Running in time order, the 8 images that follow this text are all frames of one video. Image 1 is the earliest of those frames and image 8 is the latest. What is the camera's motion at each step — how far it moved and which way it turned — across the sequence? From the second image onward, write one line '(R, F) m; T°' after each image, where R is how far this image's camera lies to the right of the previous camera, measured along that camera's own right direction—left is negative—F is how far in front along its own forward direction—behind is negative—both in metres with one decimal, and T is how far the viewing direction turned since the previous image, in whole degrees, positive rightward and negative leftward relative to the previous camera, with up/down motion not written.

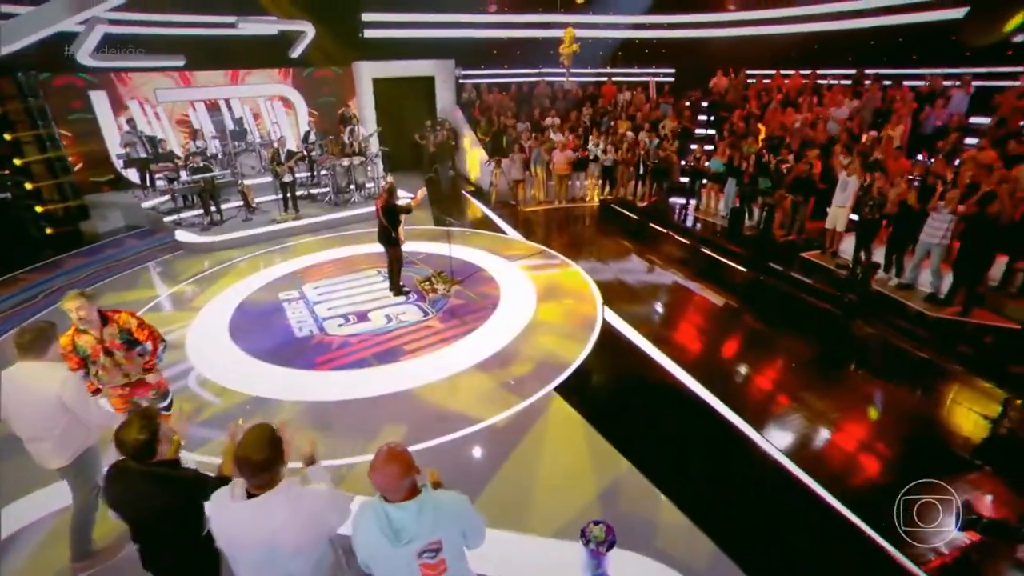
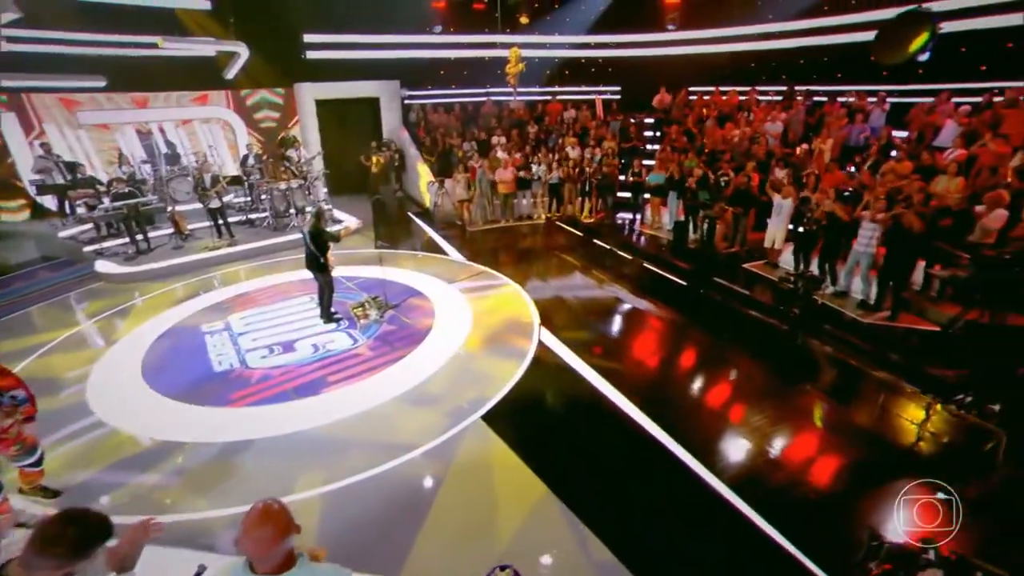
(+0.3, +0.1) m; +4°
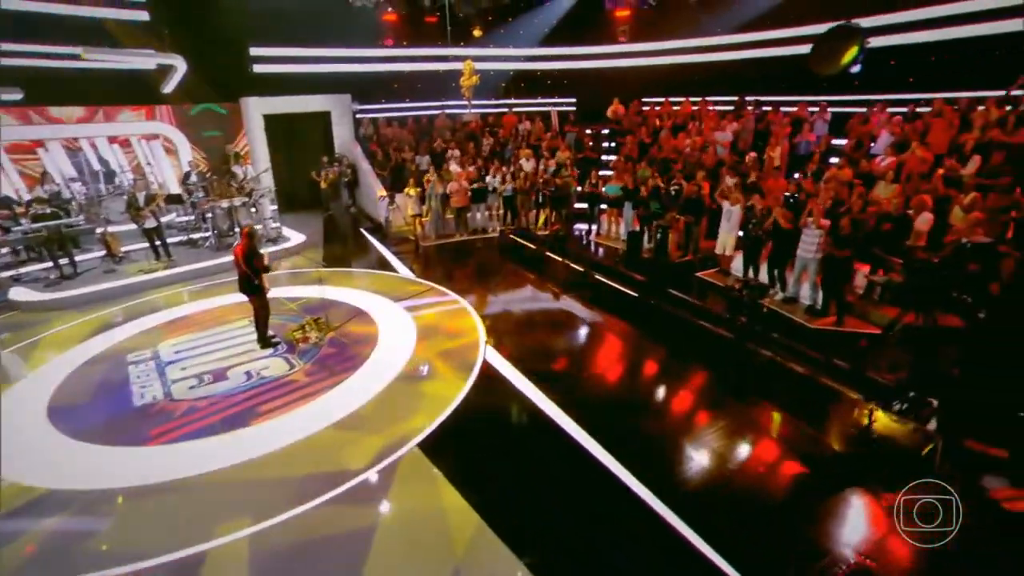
(+0.3, +0.1) m; +3°
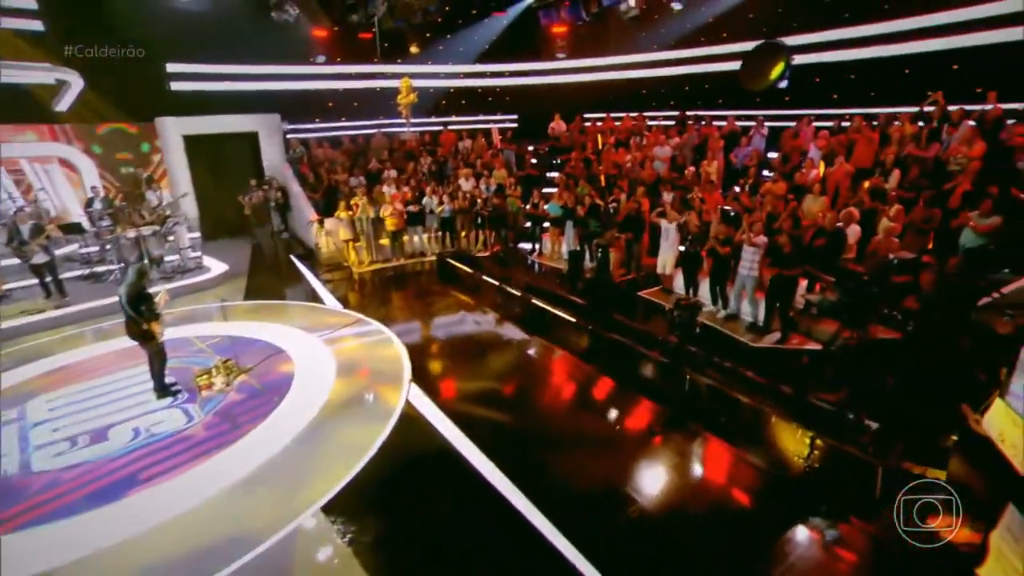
(+0.3, +0.3) m; +4°
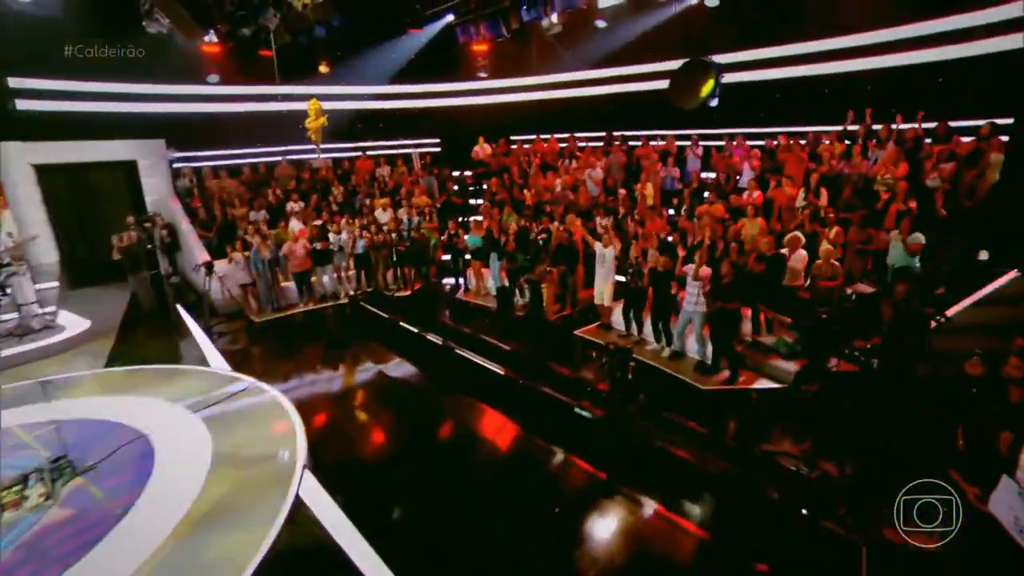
(+0.3, +0.9) m; +6°
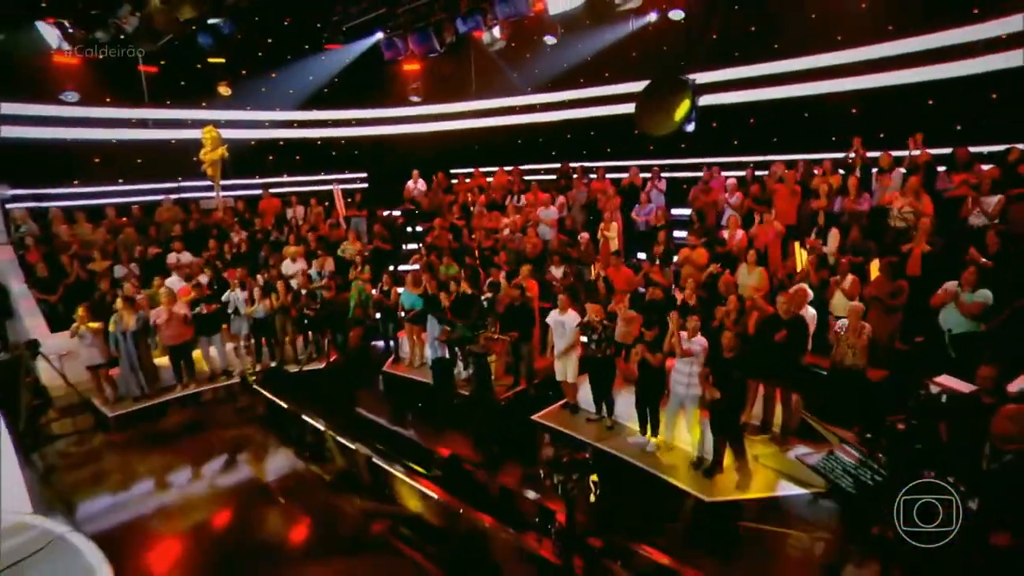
(+0.2, +1.8) m; +5°
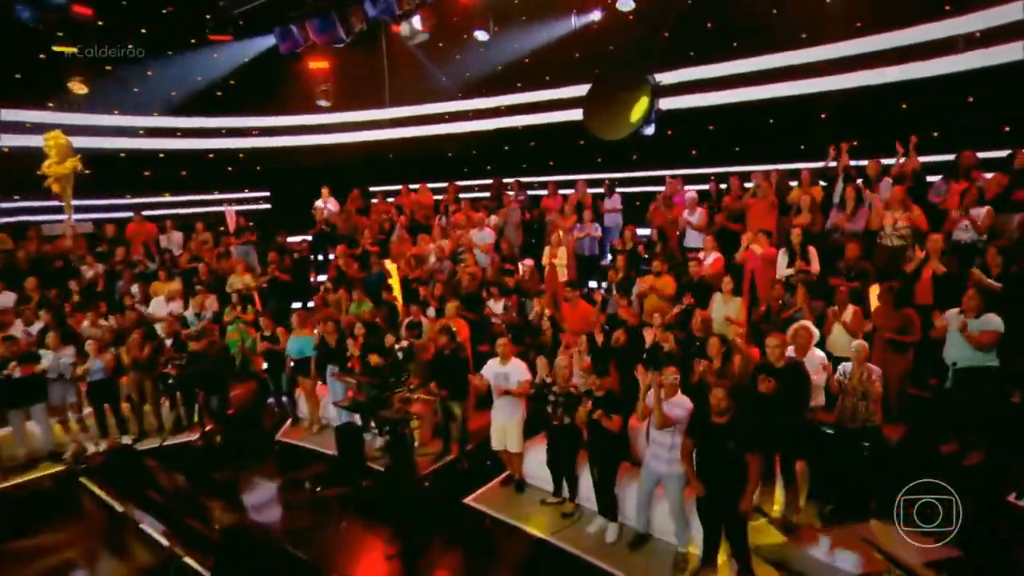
(+0.2, +1.4) m; +6°
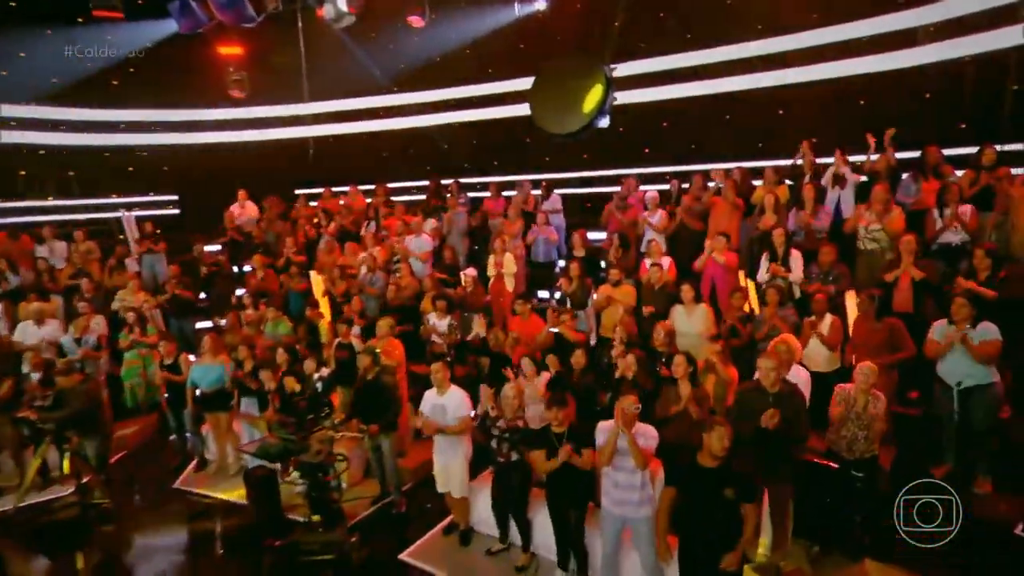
(+0.1, +0.7) m; +5°
